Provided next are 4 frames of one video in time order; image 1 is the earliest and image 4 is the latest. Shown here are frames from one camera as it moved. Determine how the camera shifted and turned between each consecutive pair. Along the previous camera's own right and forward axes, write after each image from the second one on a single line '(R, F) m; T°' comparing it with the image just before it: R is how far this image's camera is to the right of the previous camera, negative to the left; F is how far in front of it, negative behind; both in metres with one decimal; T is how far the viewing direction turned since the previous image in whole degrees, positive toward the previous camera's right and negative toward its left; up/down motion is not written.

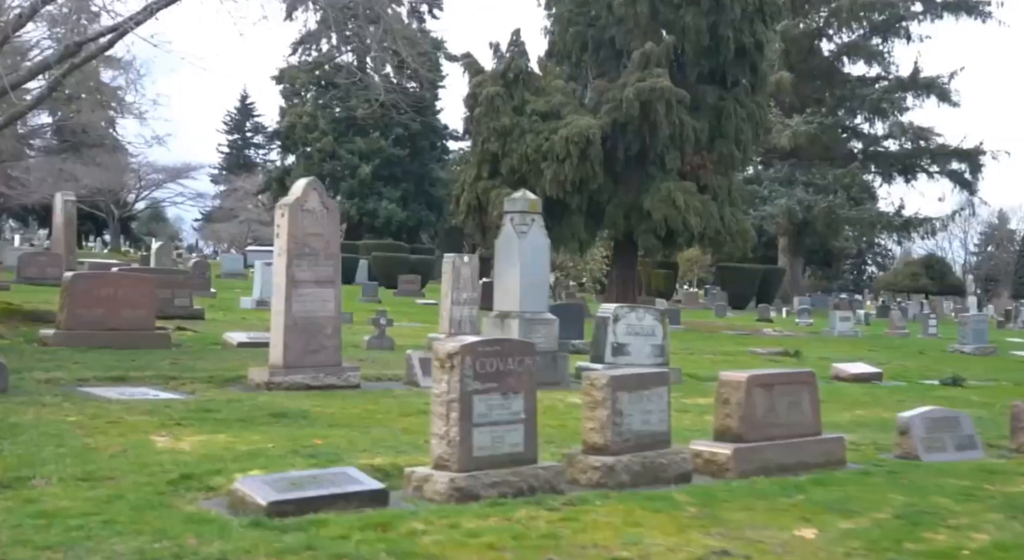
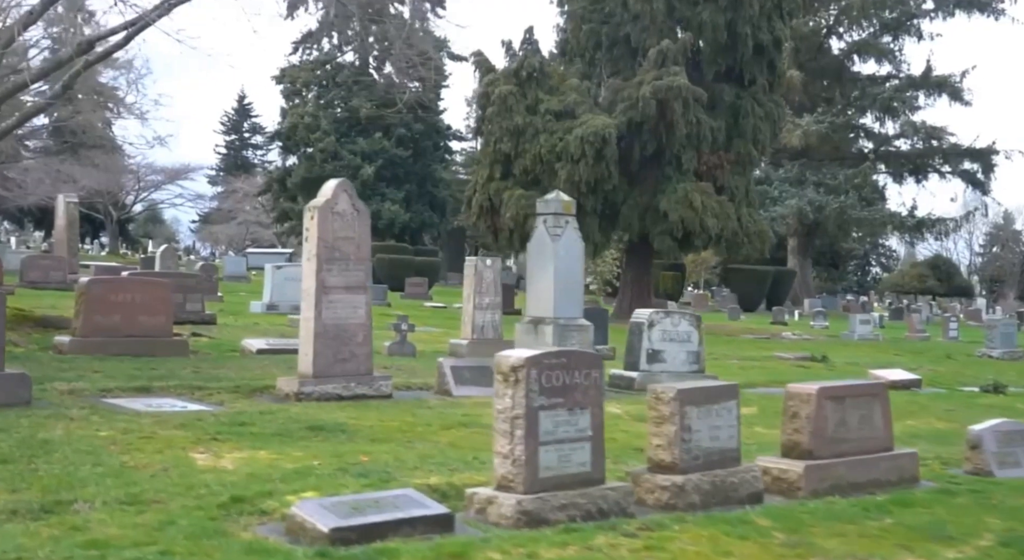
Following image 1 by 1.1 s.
(-0.5, +0.5) m; 0°
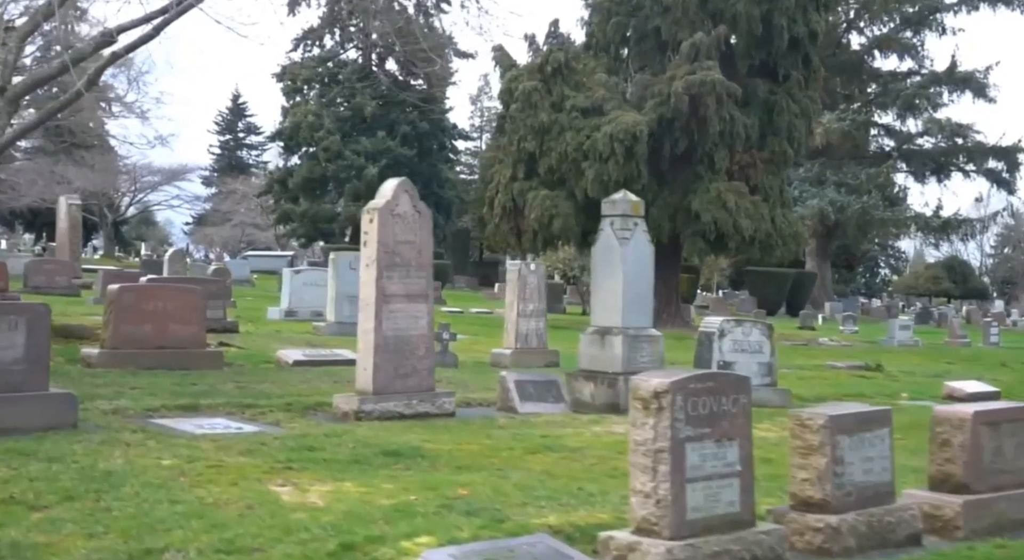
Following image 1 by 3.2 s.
(-0.9, +1.0) m; +1°
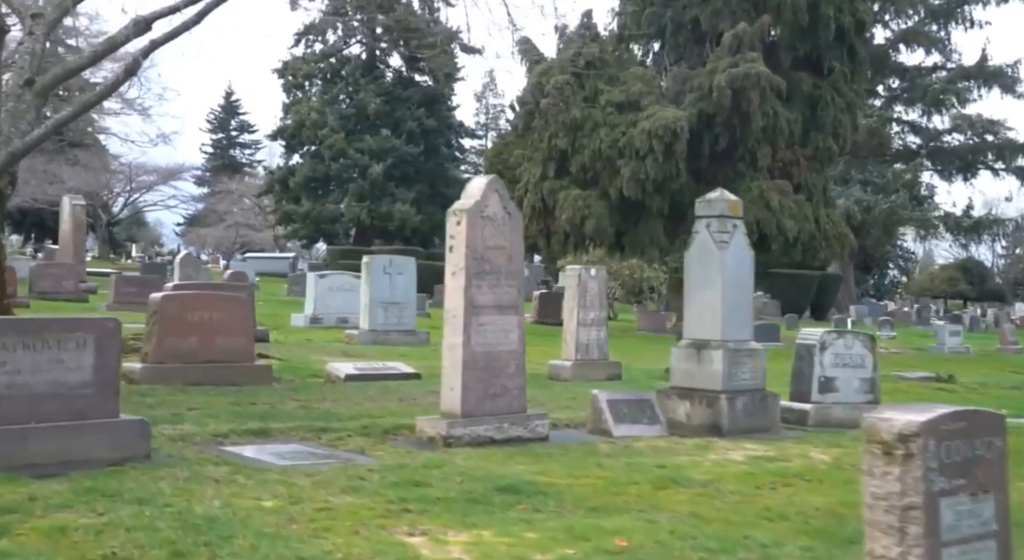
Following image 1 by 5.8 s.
(-1.1, +1.2) m; +1°
